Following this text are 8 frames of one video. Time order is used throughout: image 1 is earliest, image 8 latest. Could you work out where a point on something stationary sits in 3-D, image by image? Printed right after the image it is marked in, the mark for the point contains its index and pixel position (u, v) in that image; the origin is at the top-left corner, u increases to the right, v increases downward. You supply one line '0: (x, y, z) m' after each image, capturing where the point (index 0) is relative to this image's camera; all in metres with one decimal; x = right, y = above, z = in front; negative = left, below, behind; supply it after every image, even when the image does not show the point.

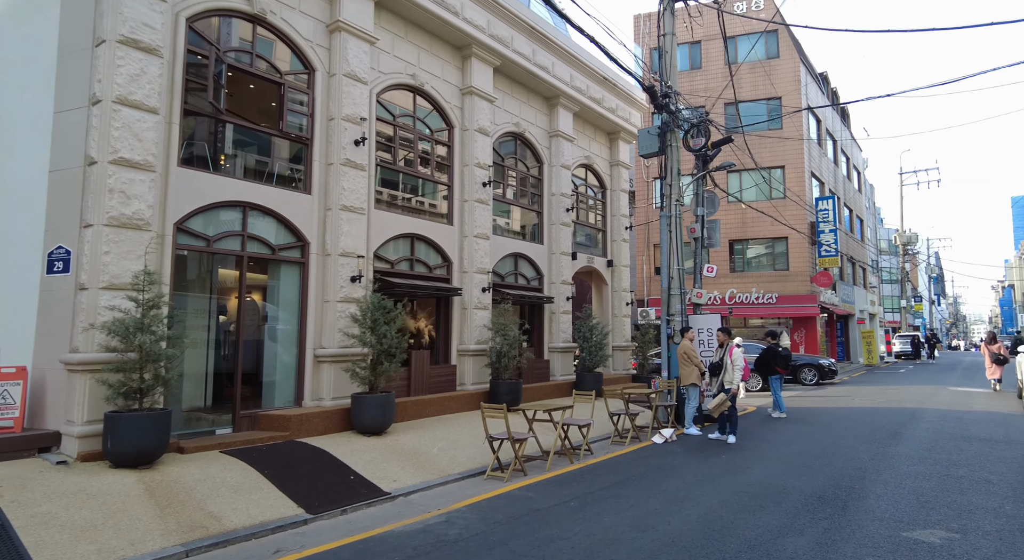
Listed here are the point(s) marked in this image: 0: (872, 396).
0: (+10.7, -3.4, +18.2) m
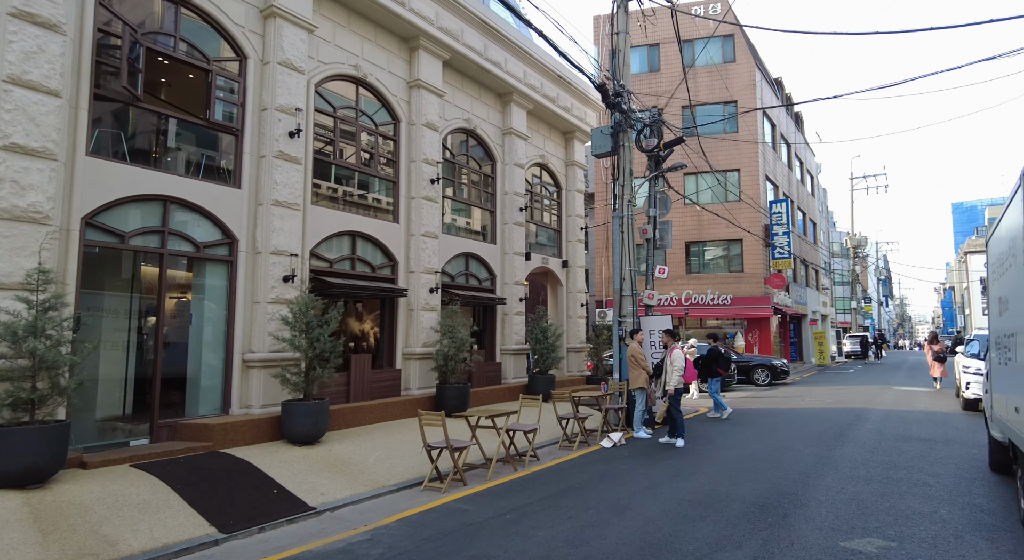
0: (+9.3, -3.5, +18.5) m
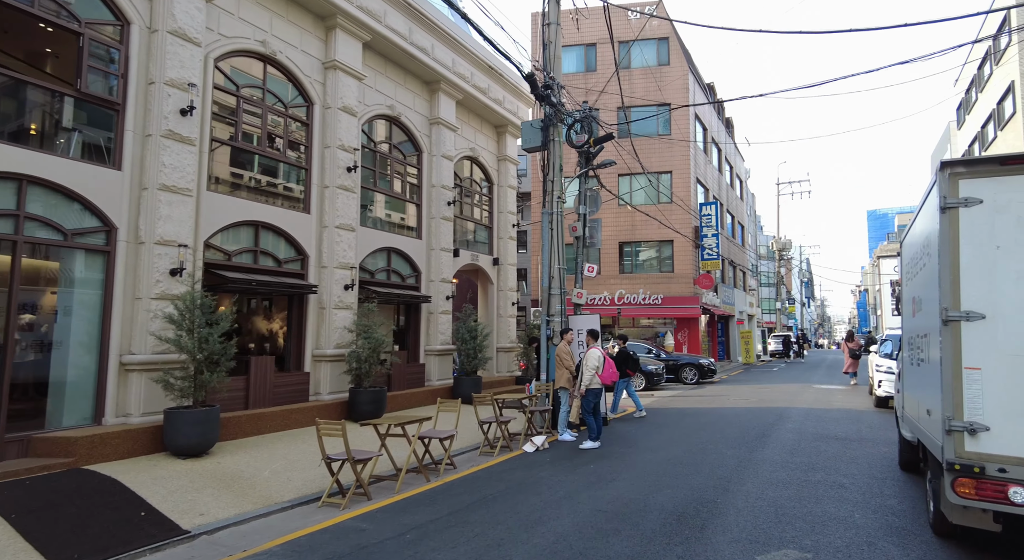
0: (+7.2, -3.5, +18.8) m
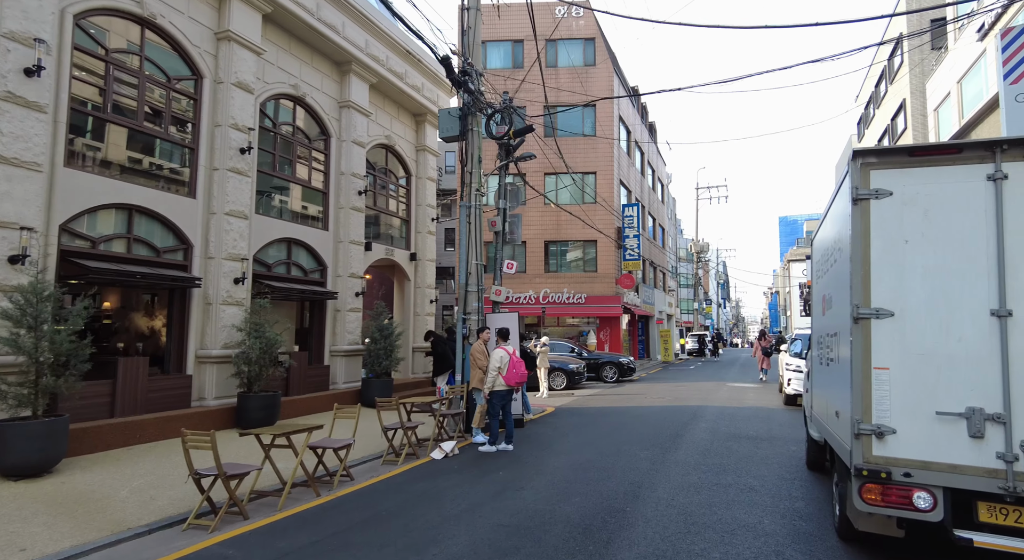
0: (+4.7, -3.5, +19.0) m
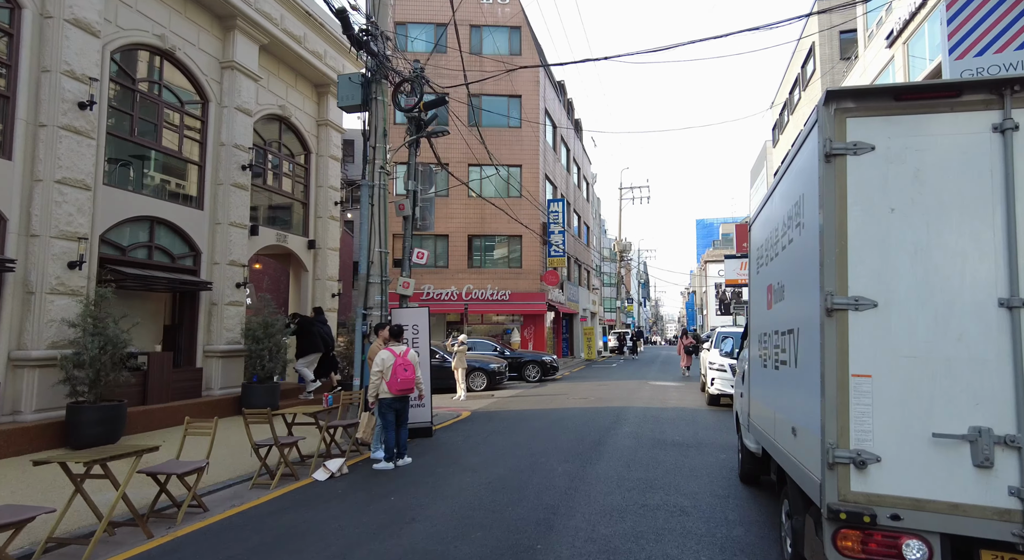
0: (+2.2, -3.4, +18.2) m
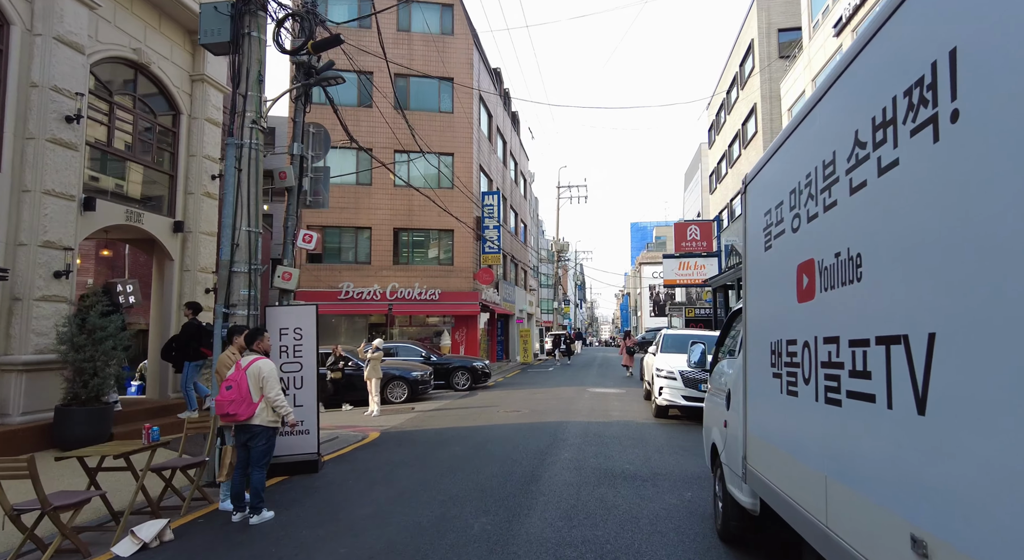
0: (+0.2, -3.3, +16.0) m
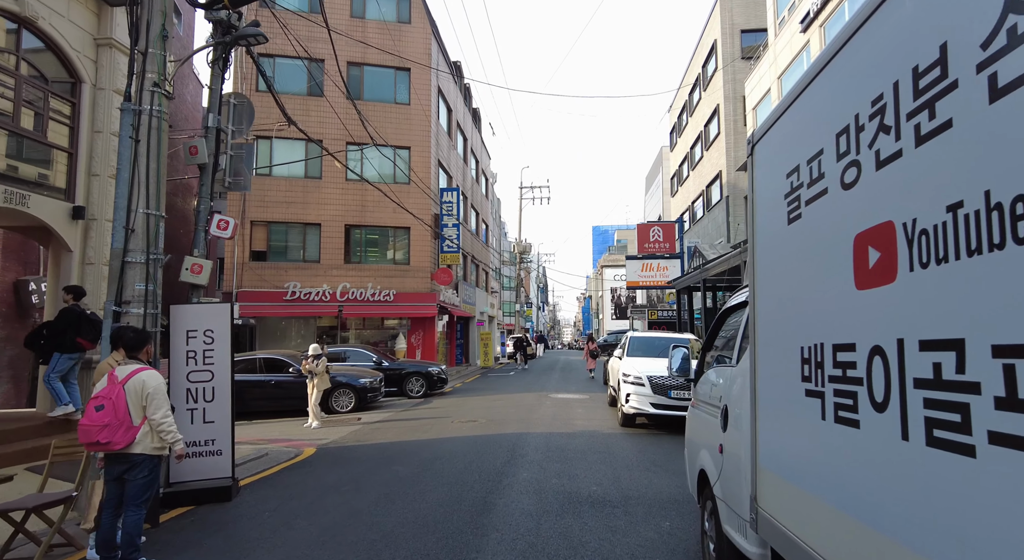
0: (-0.9, -3.2, +14.8) m
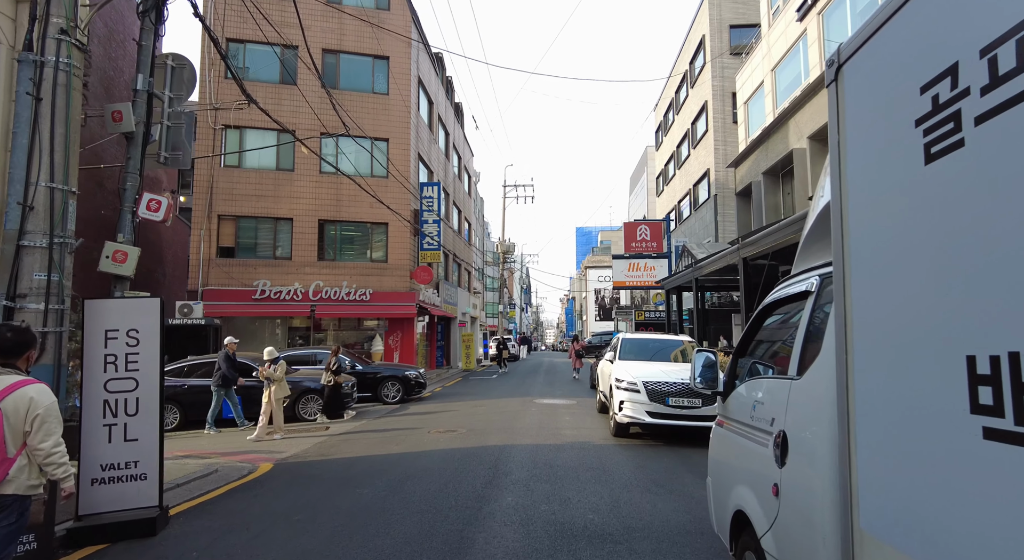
0: (-1.3, -3.2, +13.6) m
